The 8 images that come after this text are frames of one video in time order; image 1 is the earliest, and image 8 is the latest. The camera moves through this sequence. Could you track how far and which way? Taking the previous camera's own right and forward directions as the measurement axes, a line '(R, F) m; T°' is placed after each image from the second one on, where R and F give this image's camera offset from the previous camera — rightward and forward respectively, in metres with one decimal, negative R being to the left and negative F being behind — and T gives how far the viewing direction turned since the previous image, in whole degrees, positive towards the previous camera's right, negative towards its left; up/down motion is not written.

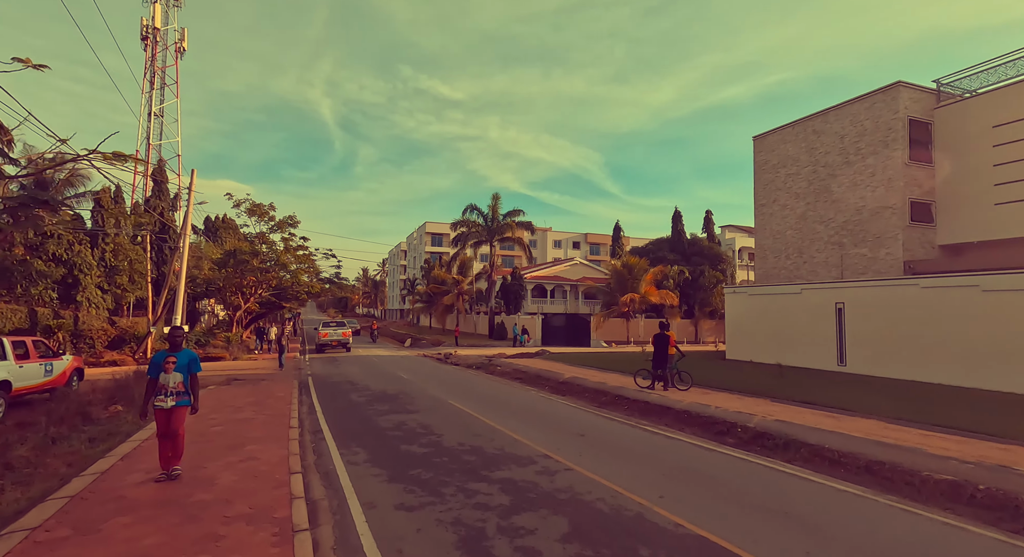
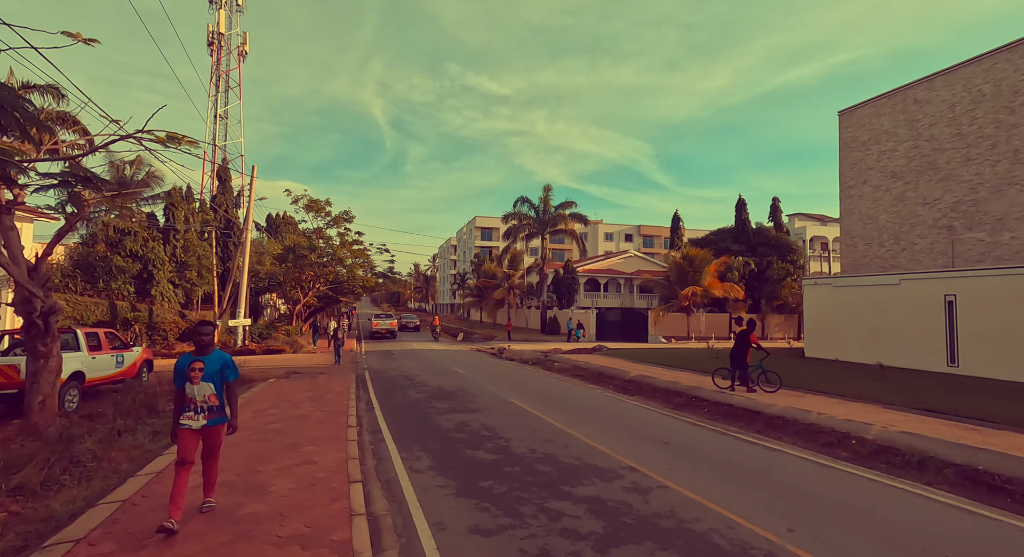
(-0.4, +0.8) m; -6°
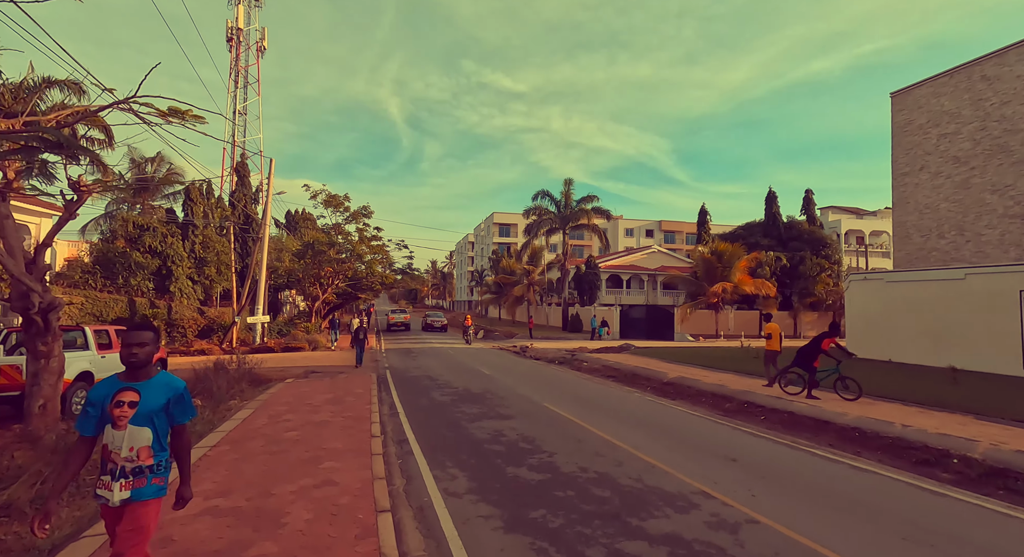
(-0.4, +0.9) m; -2°
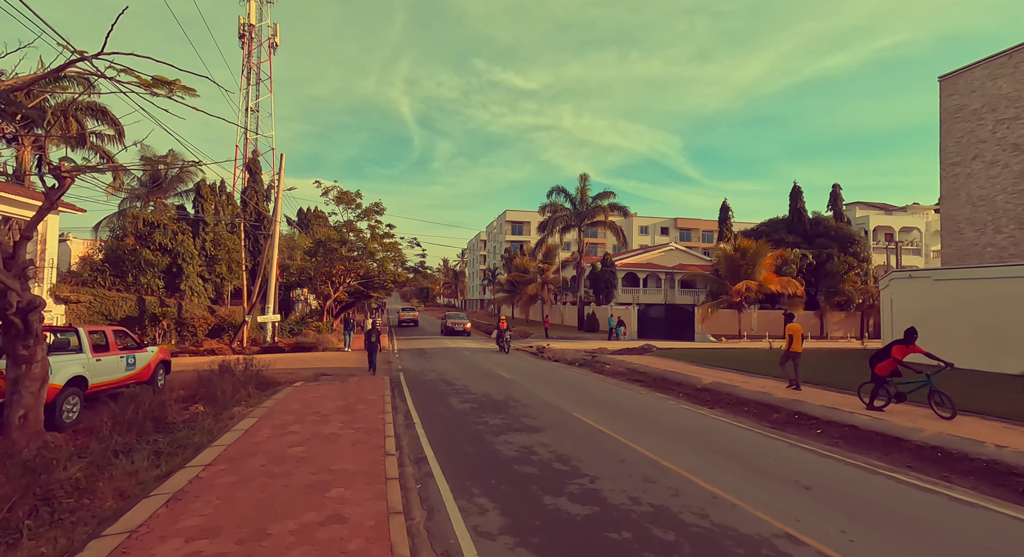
(-0.3, +0.9) m; -1°
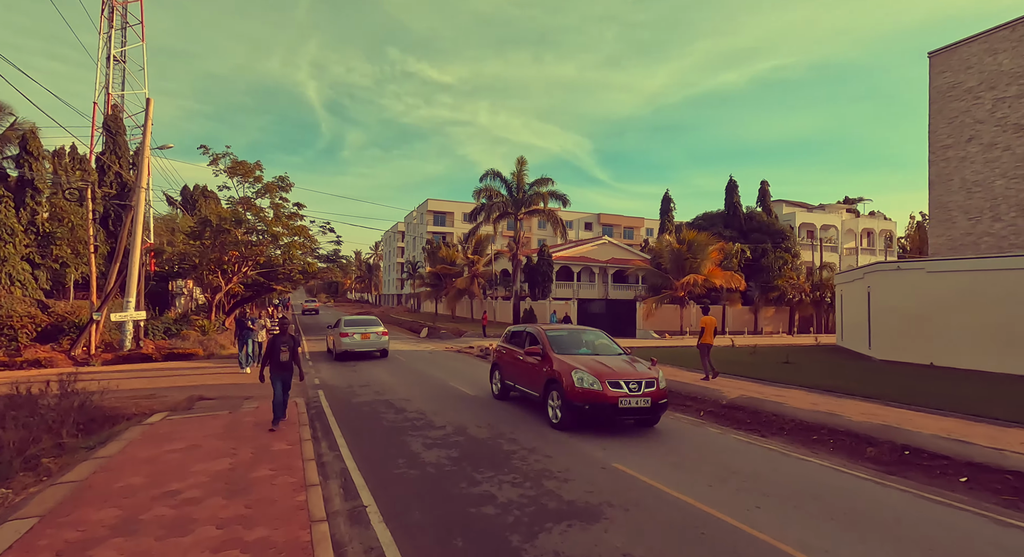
(-1.1, +3.7) m; +10°
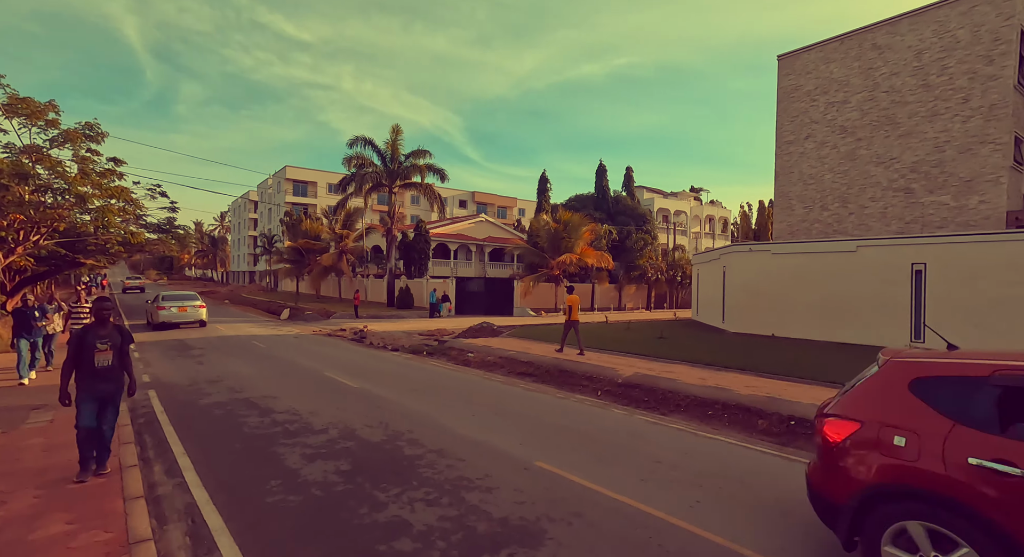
(-0.4, +1.0) m; +15°
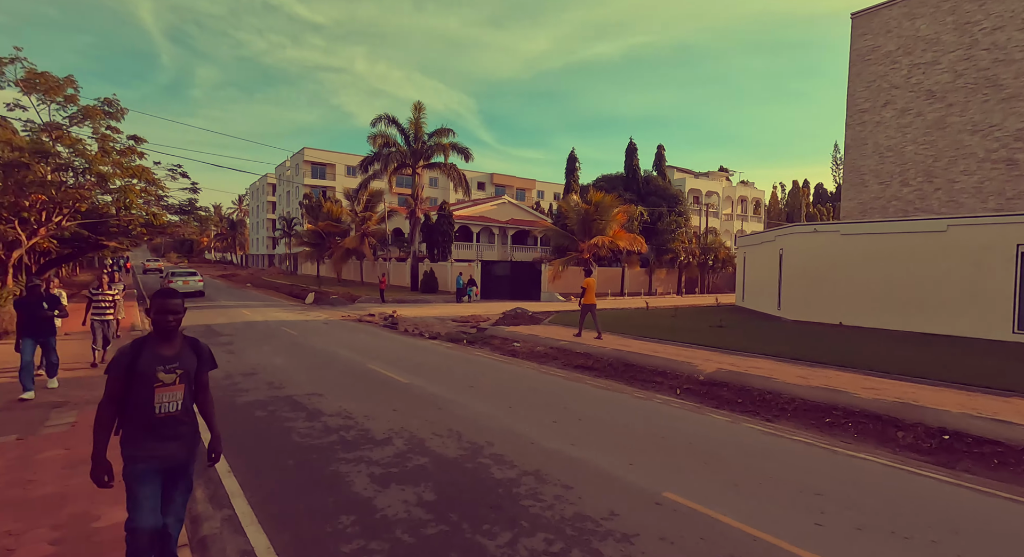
(-1.0, +1.1) m; -2°
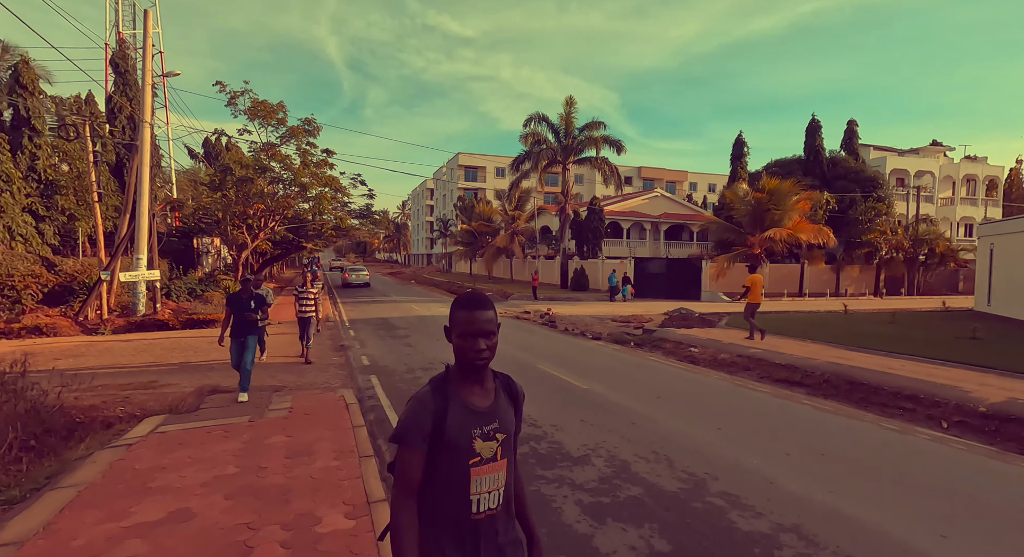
(-0.8, +0.7) m; -16°
